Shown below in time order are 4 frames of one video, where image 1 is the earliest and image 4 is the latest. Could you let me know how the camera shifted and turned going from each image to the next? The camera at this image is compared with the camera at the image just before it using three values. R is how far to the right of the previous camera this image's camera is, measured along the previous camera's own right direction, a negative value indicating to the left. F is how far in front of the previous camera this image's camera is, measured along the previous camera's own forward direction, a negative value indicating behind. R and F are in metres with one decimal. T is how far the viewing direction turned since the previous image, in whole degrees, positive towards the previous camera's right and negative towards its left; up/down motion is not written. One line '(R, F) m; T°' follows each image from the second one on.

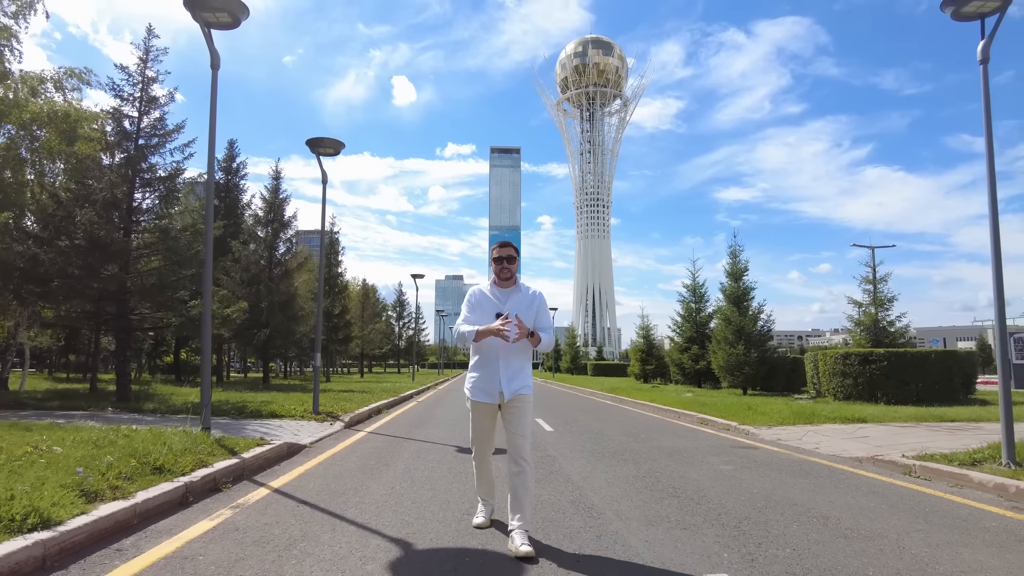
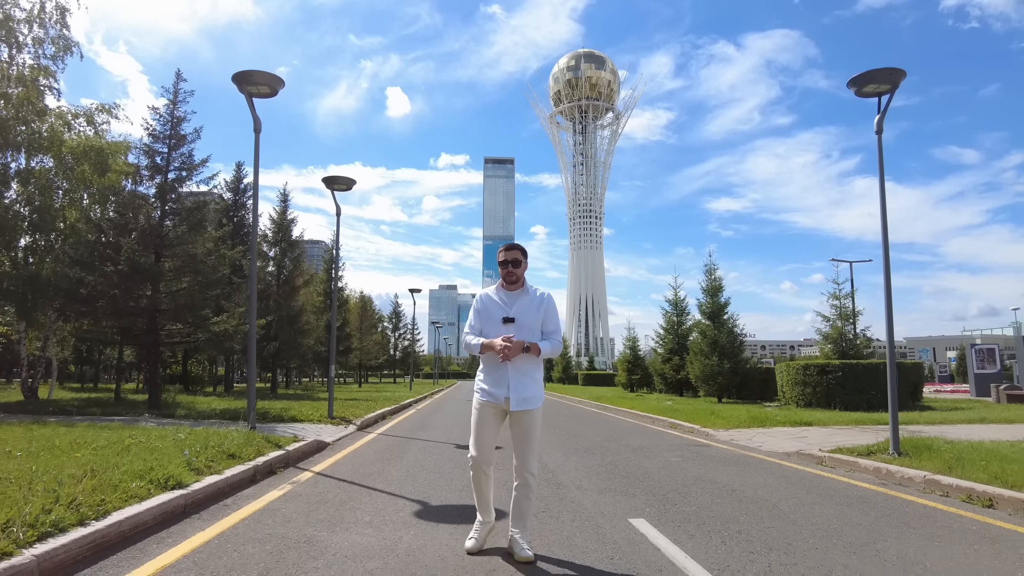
(+0.1, -1.9) m; +1°
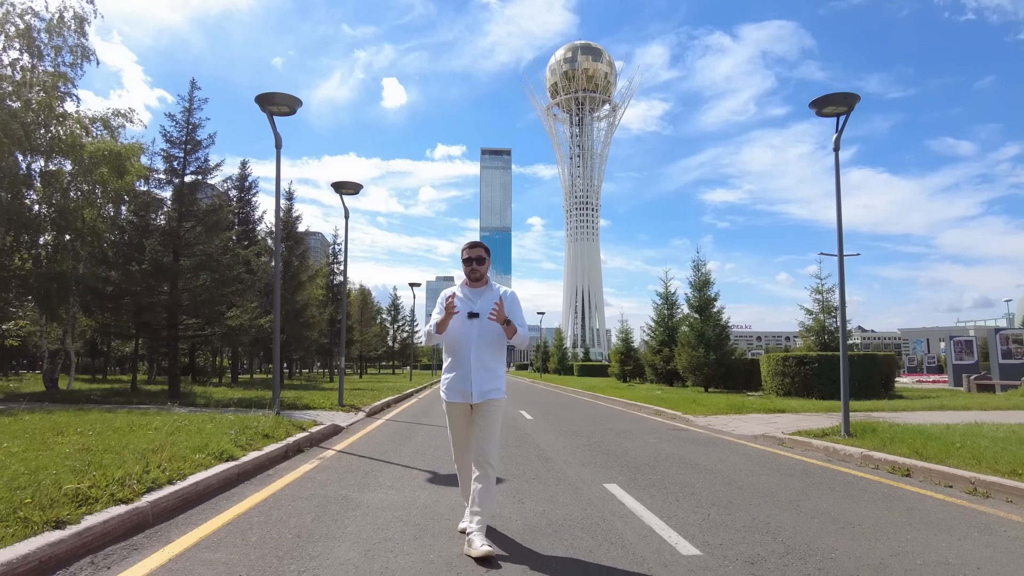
(0.0, -1.2) m; 0°
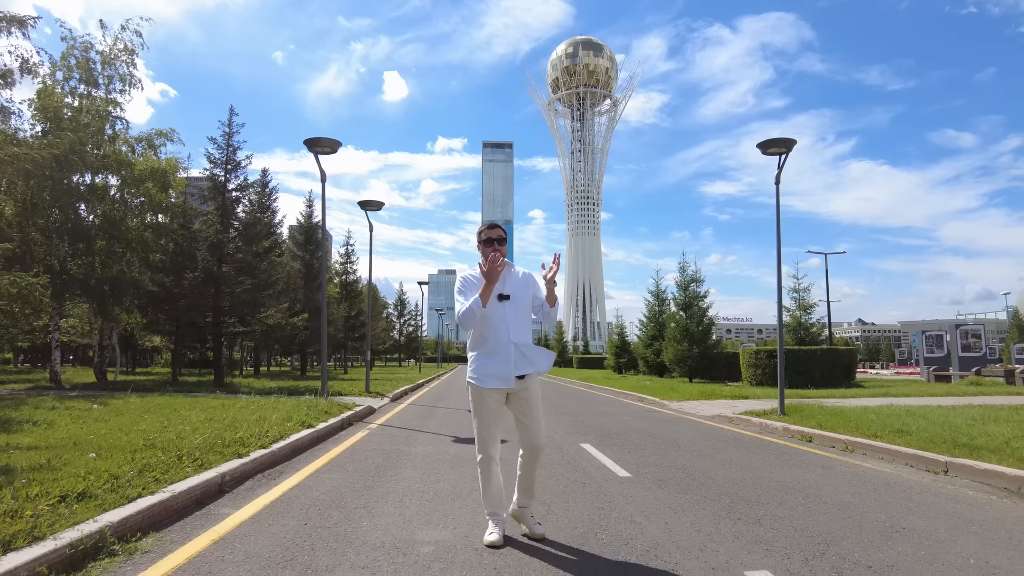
(0.0, -2.6) m; 0°
